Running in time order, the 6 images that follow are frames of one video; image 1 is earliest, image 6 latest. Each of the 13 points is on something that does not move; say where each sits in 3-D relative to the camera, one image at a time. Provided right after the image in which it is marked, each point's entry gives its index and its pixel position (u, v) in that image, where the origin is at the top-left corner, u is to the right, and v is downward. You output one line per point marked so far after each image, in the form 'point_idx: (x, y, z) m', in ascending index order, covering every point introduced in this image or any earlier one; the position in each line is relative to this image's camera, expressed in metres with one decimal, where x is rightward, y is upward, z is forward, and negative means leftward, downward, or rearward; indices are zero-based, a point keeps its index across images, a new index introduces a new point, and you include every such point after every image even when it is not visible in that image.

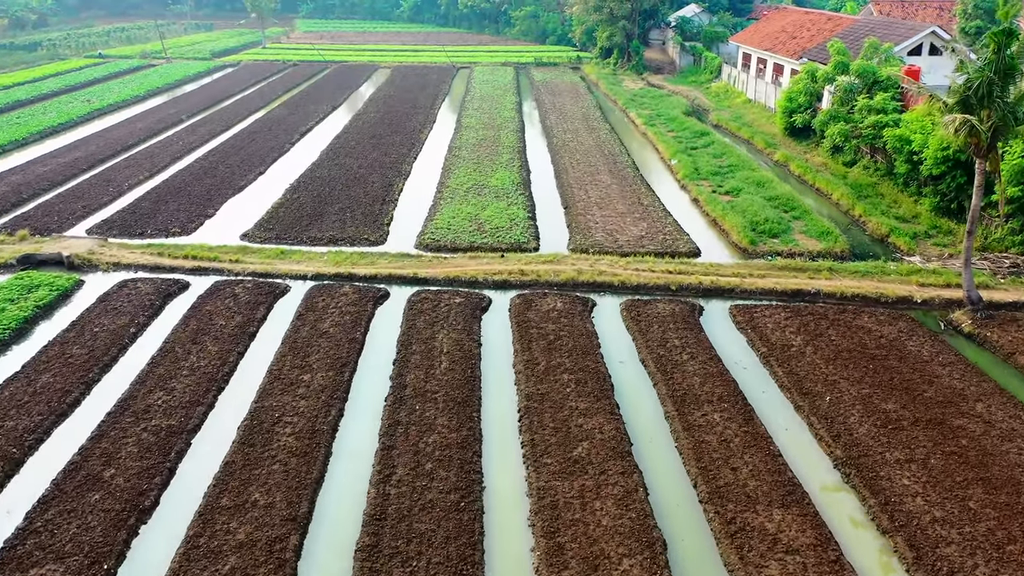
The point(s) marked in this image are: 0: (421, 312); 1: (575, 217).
0: (-1.7, -0.5, +13.0) m
1: (+1.6, +1.8, +17.9) m
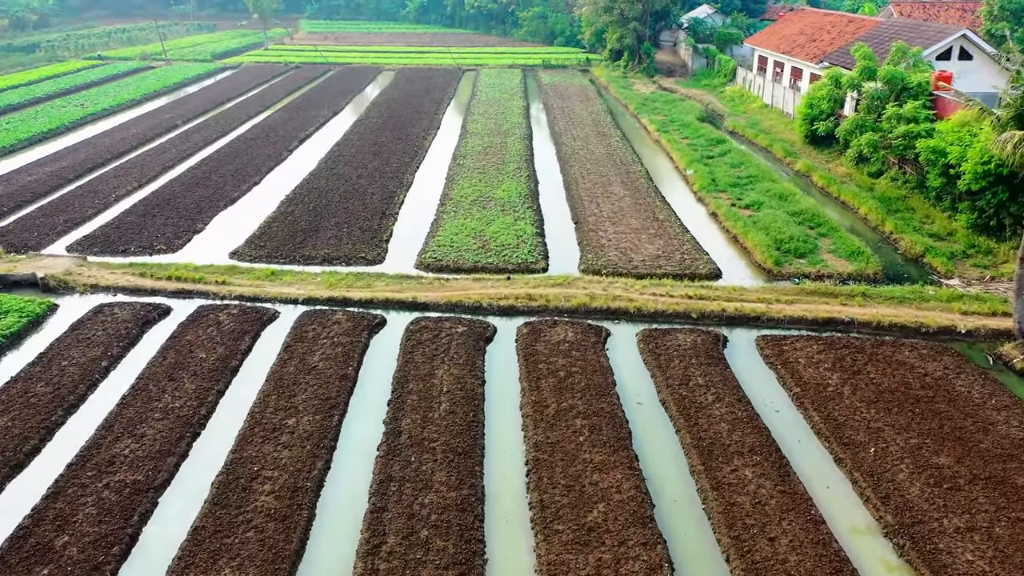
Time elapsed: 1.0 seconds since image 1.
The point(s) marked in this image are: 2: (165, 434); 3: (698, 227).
0: (-1.6, -1.0, +11.9) m
1: (+1.7, +1.3, +16.8) m
2: (-4.7, -2.0, +9.6) m
3: (+4.6, +1.5, +17.4) m
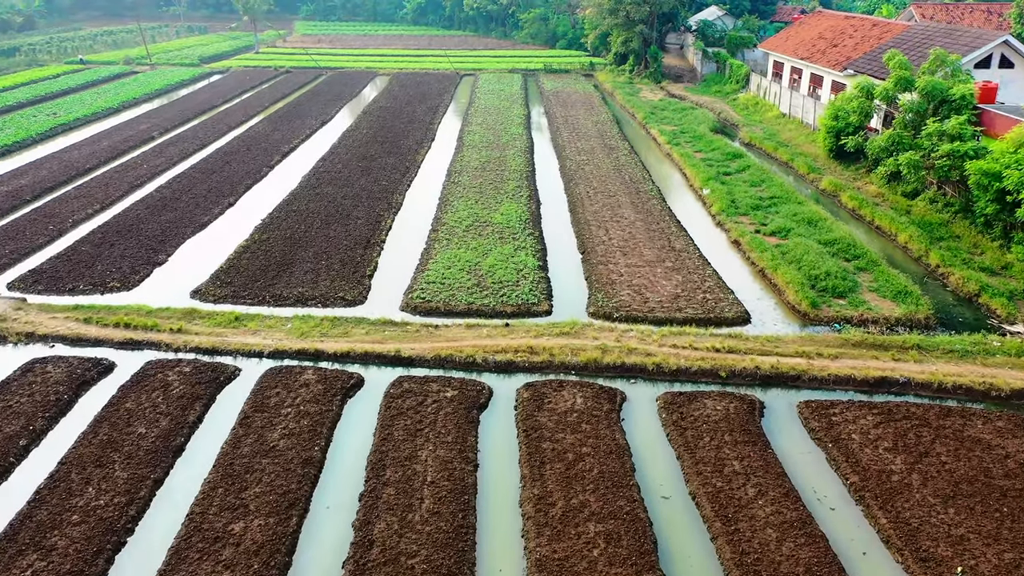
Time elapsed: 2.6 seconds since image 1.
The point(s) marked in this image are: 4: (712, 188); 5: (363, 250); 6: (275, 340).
0: (-1.6, -1.8, +10.0) m
1: (+1.7, +0.4, +14.9) m
2: (-4.7, -2.8, +7.7) m
3: (+4.6, +0.7, +15.6) m
4: (+5.5, +2.8, +19.5) m
5: (-3.3, +0.8, +15.7) m
6: (-4.1, -0.9, +12.1) m
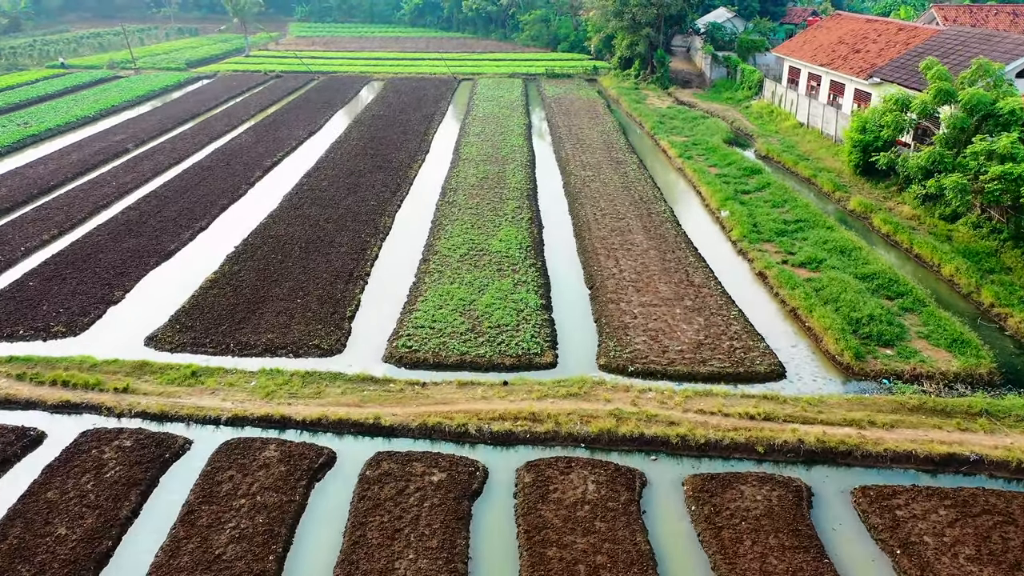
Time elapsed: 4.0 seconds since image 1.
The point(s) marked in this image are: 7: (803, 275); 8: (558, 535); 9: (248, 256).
0: (-1.6, -2.6, +8.3) m
1: (+1.7, -0.3, +13.2) m
2: (-4.8, -3.6, +6.1) m
3: (+4.6, -0.1, +13.9) m
4: (+5.5, +2.0, +17.8) m
5: (-3.3, +0.1, +14.0) m
6: (-4.1, -1.7, +10.4) m
7: (+5.9, +0.3, +14.2) m
8: (+0.5, -2.8, +7.9) m
9: (-5.7, +0.7, +15.2) m
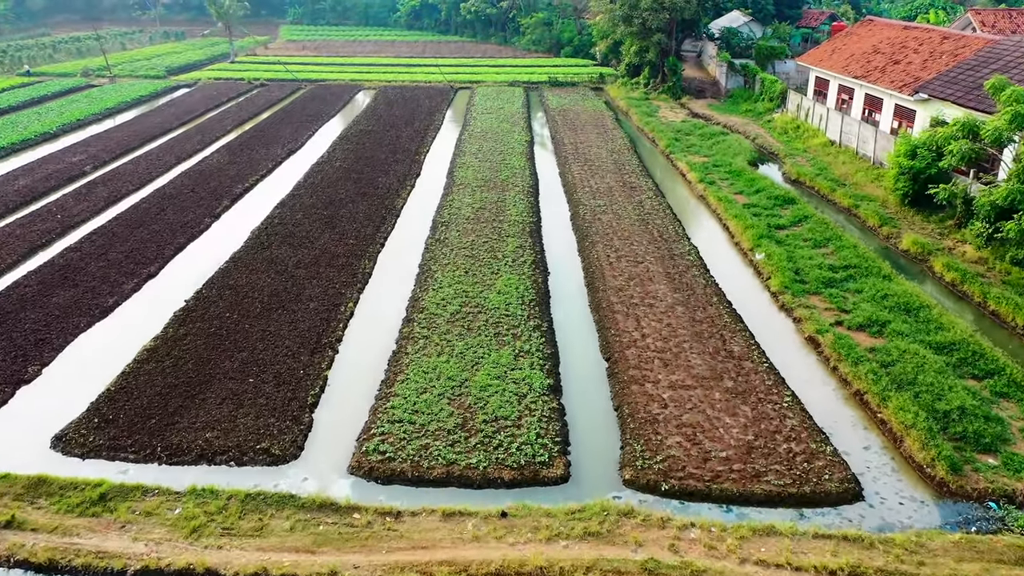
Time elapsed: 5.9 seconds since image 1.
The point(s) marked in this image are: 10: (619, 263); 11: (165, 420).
0: (-1.6, -3.8, +5.9) m
1: (+1.7, -1.5, +10.7) m
2: (-4.8, -4.8, +3.6) m
3: (+4.6, -1.3, +11.4) m
4: (+5.5, +0.8, +15.3) m
5: (-3.3, -1.1, +11.5) m
6: (-4.1, -2.9, +7.9) m
7: (+5.9, -0.9, +11.7) m
8: (+0.5, -4.0, +5.5) m
9: (-5.7, -0.5, +12.8) m
10: (+2.3, +0.5, +15.0) m
11: (-4.9, -1.9, +9.9) m
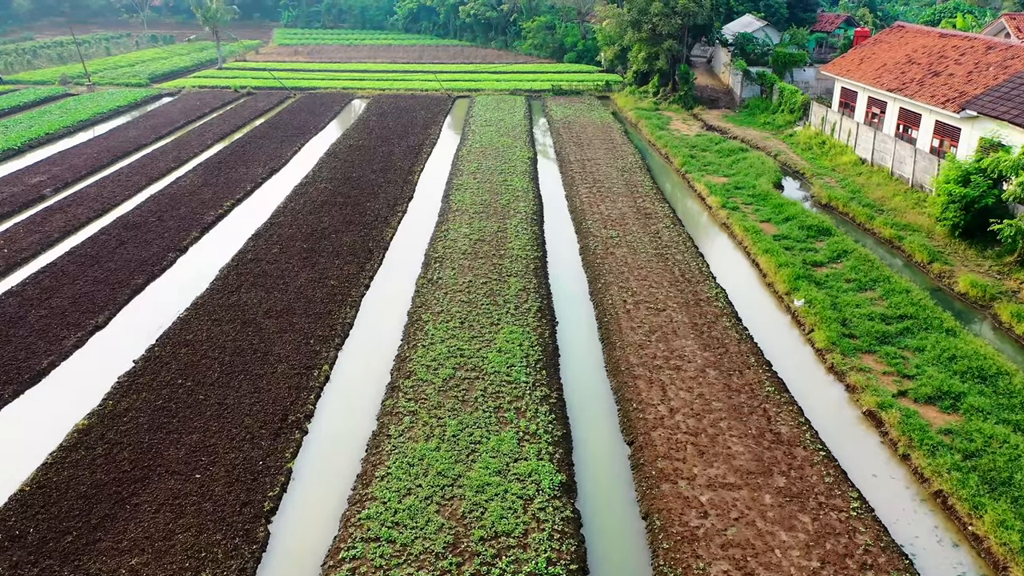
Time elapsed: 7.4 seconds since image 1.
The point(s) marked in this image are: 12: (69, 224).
0: (-1.6, -4.7, +3.9) m
1: (+1.8, -2.5, +8.8) m
2: (-4.7, -5.8, +1.6) m
3: (+4.6, -2.3, +9.5) m
4: (+5.6, -0.2, +13.4) m
5: (-3.3, -2.1, +9.6) m
6: (-4.0, -3.8, +6.0) m
7: (+5.9, -1.9, +9.8) m
8: (+0.6, -4.9, +3.5) m
9: (-5.6, -1.5, +10.8) m
10: (+2.3, -0.4, +13.1) m
11: (-4.8, -2.8, +8.0) m
12: (-10.8, +1.6, +17.2) m
